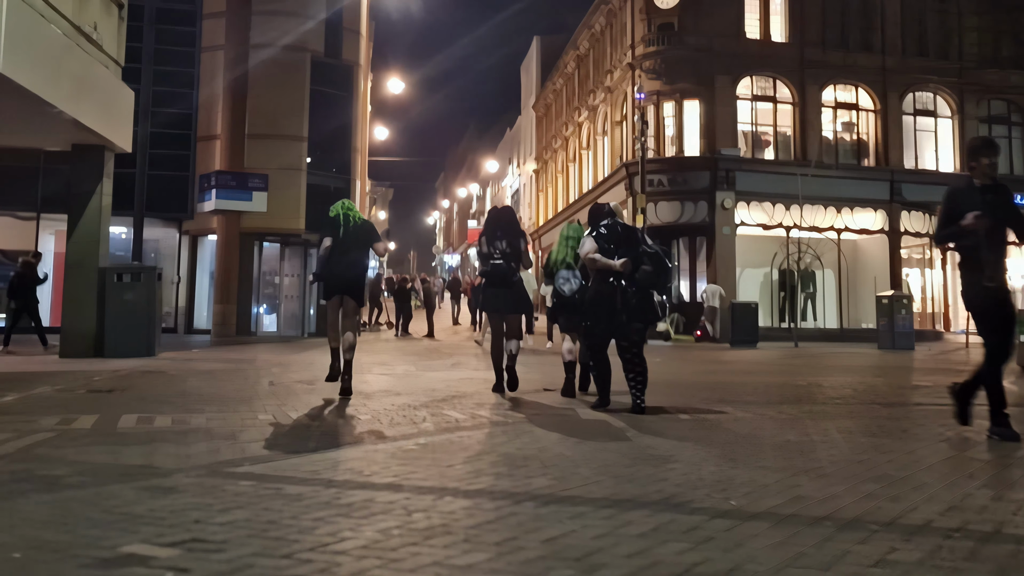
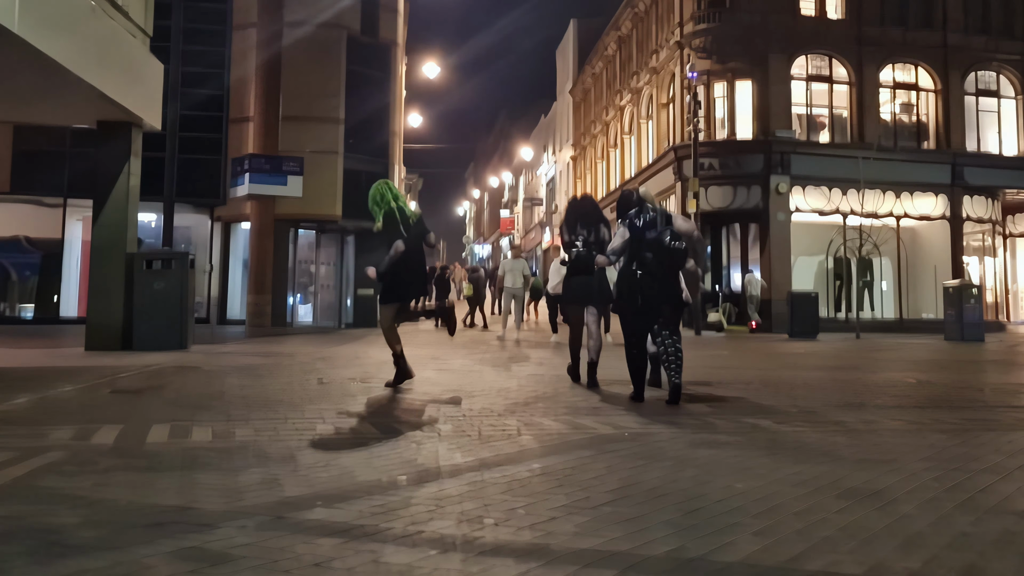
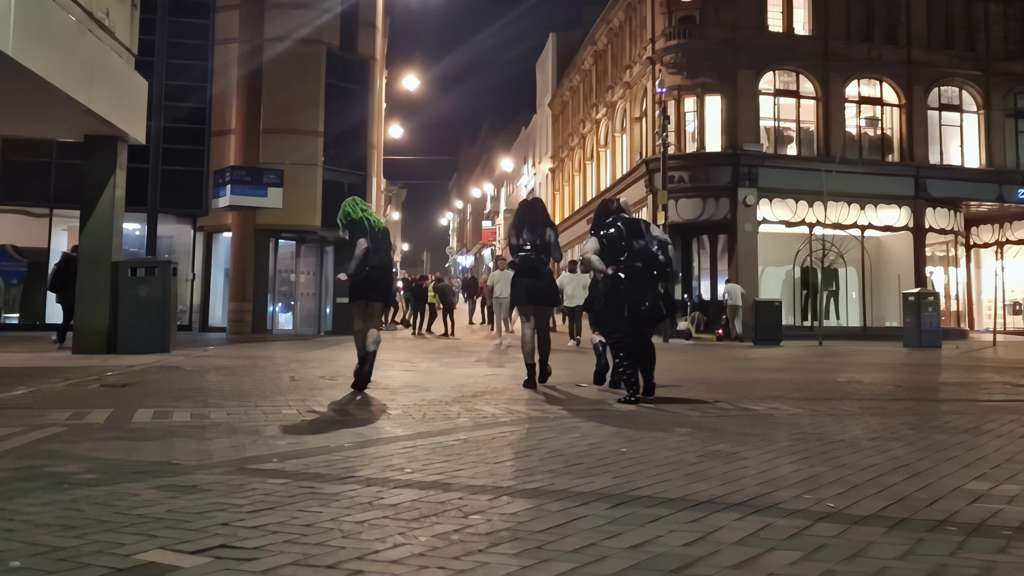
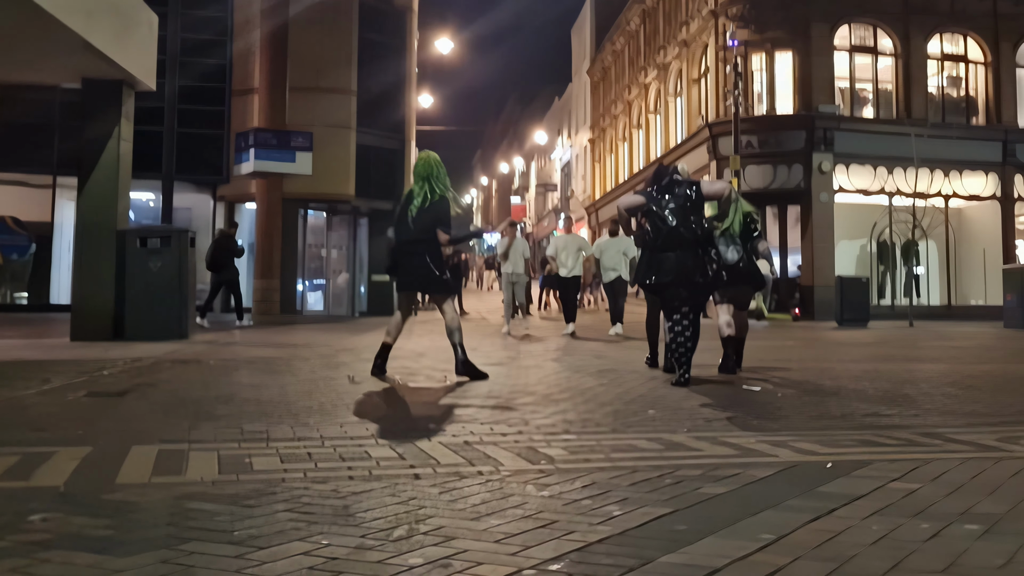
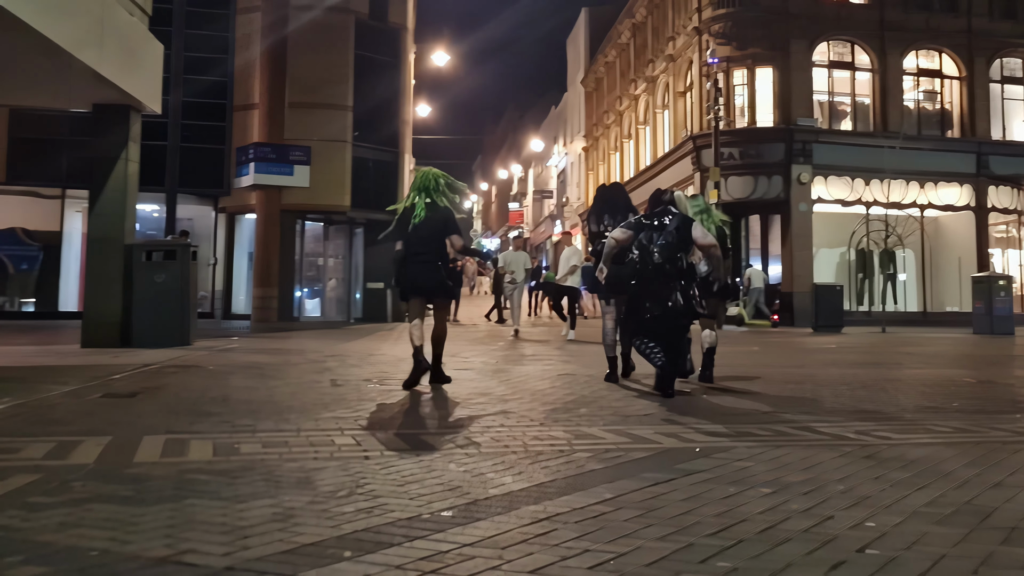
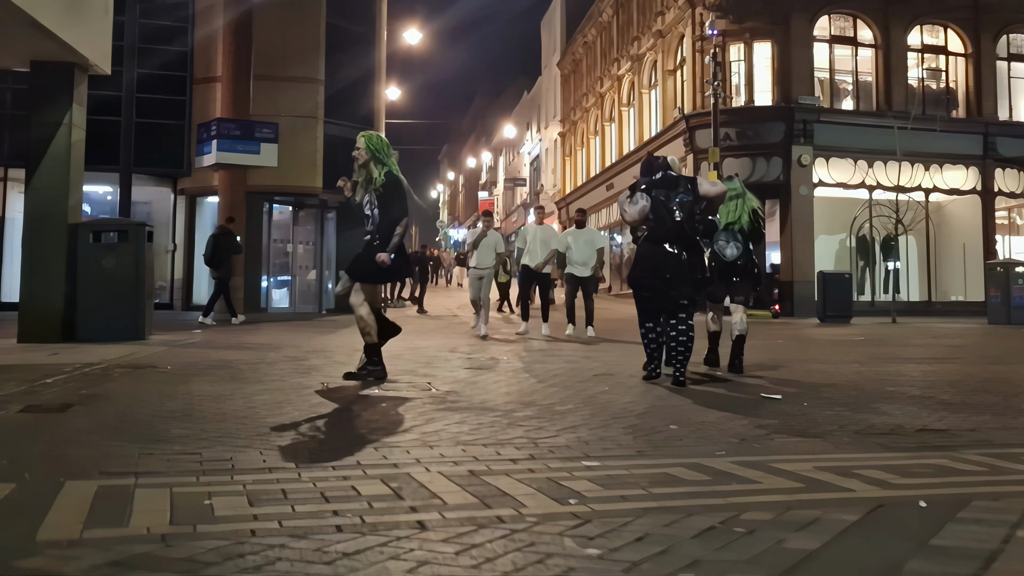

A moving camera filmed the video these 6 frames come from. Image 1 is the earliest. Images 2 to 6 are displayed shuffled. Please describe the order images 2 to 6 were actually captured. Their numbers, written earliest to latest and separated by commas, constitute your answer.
3, 2, 5, 4, 6
